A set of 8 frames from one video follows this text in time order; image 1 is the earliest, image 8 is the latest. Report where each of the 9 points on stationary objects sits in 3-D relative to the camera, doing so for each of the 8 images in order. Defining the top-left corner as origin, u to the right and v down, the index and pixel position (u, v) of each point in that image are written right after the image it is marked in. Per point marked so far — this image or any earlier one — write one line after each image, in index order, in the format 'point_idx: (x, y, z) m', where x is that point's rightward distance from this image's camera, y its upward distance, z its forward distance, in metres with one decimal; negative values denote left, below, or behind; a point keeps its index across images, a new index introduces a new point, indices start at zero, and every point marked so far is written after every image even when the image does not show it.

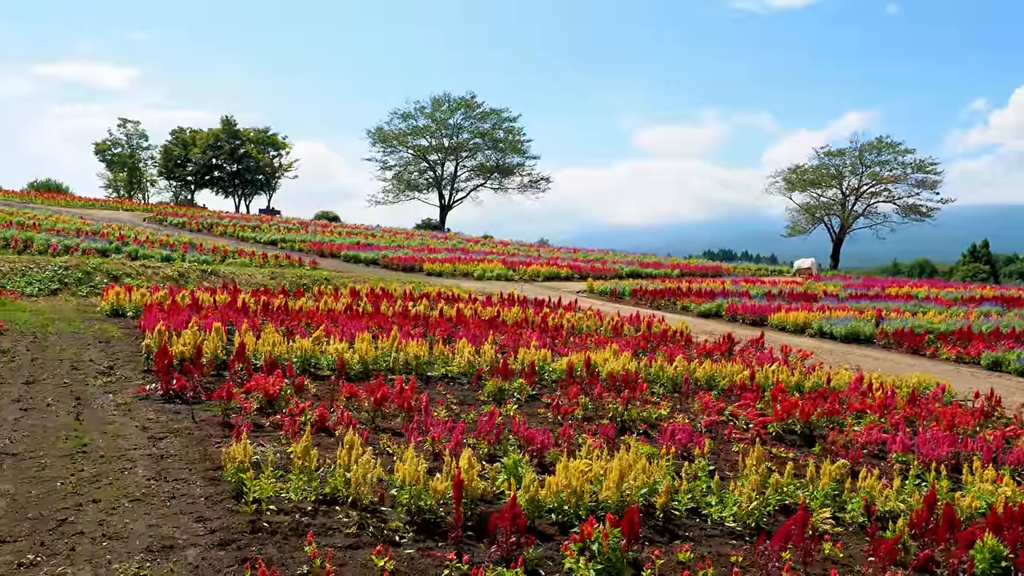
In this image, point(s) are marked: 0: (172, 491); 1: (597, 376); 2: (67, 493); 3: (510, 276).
0: (-1.2, -0.7, +3.5) m
1: (+0.5, -0.6, +6.1) m
2: (-1.5, -0.7, +3.3) m
3: (-0.1, +0.2, +17.4) m
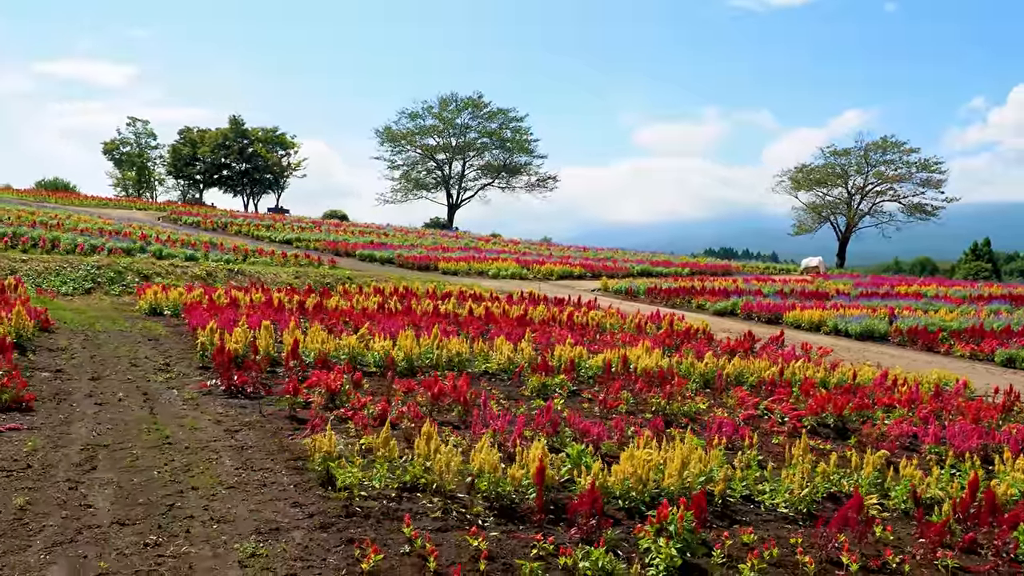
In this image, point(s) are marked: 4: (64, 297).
0: (-0.9, -0.7, +3.7) m
1: (+0.8, -0.5, +6.4) m
2: (-1.2, -0.7, +3.6) m
3: (+0.2, +0.2, +17.6) m
4: (-4.1, 0.0, +9.3) m
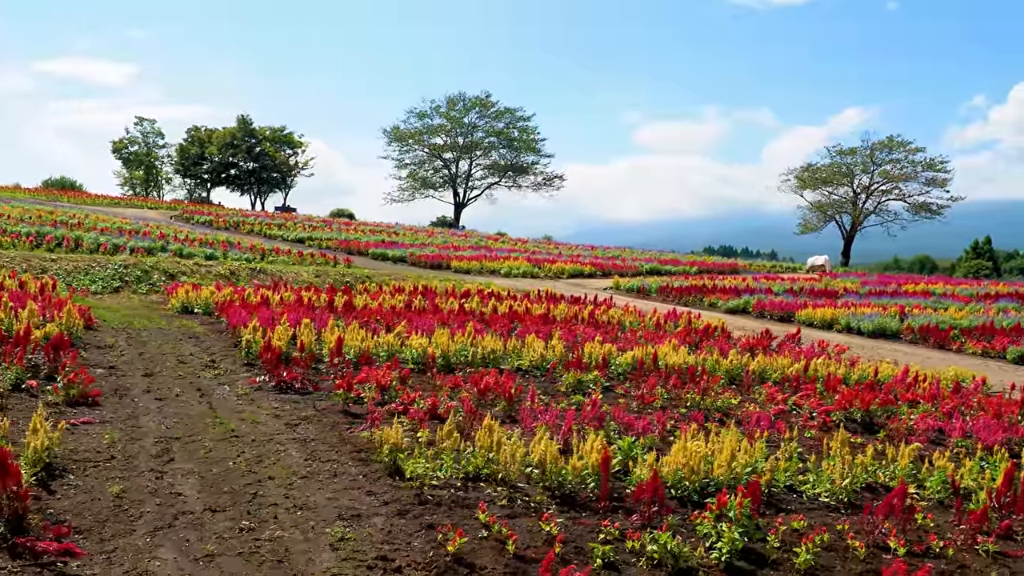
0: (-0.7, -0.7, +3.9) m
1: (+1.0, -0.5, +6.5) m
2: (-1.0, -0.7, +3.8) m
3: (+0.4, +0.3, +17.8) m
4: (-3.9, 0.0, +9.5) m
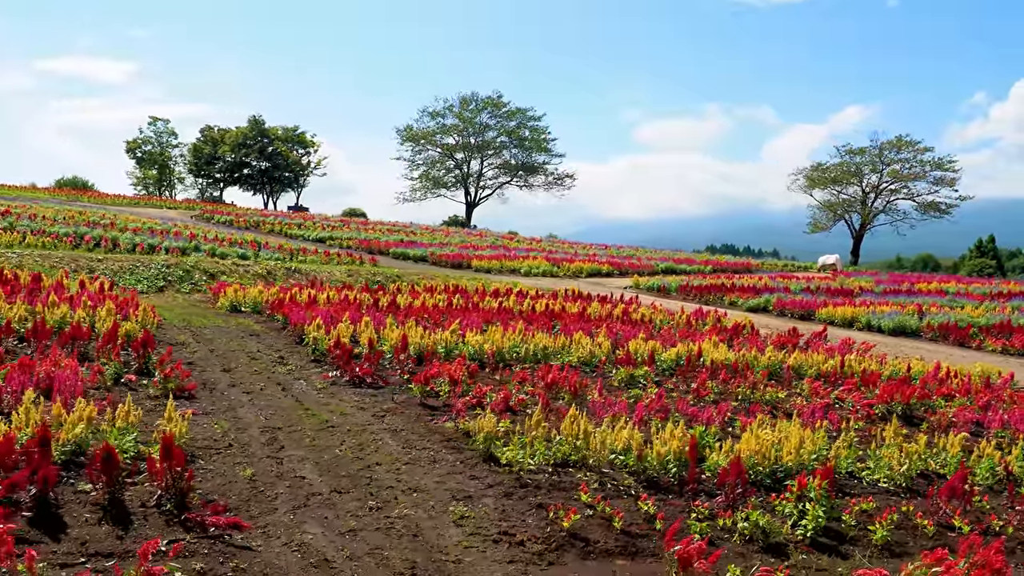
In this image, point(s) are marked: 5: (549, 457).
0: (-0.3, -0.7, +4.2) m
1: (+1.3, -0.5, +6.9) m
2: (-0.6, -0.7, +4.1) m
3: (+0.8, +0.3, +18.1) m
4: (-3.6, 0.0, +9.8) m
5: (+0.2, -0.7, +4.1) m
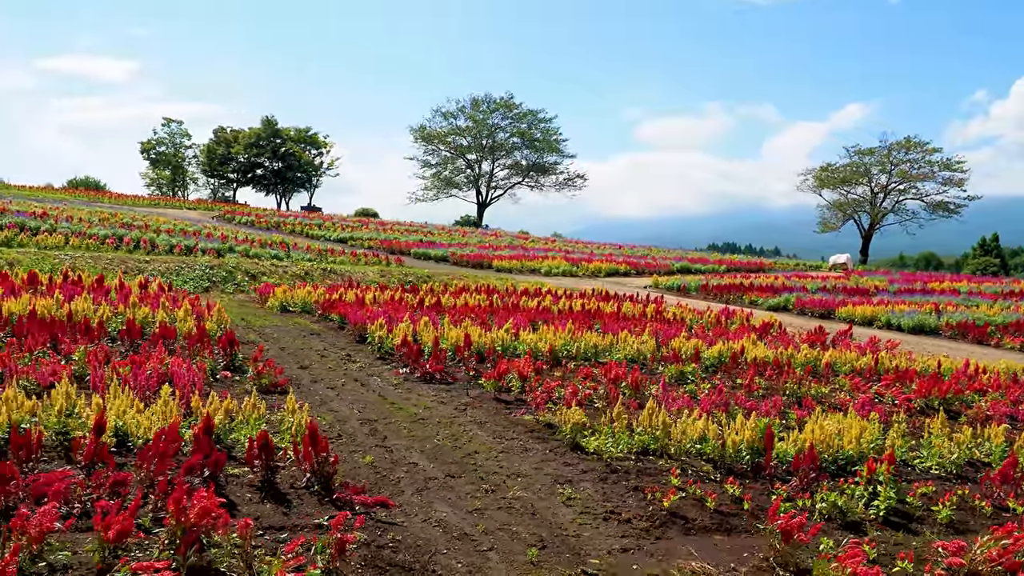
0: (0.0, -0.7, +4.6) m
1: (+1.7, -0.5, +7.2) m
2: (-0.3, -0.7, +4.4) m
3: (+1.2, +0.3, +18.5) m
4: (-3.2, 0.0, +10.1) m
5: (+0.5, -0.7, +4.5) m
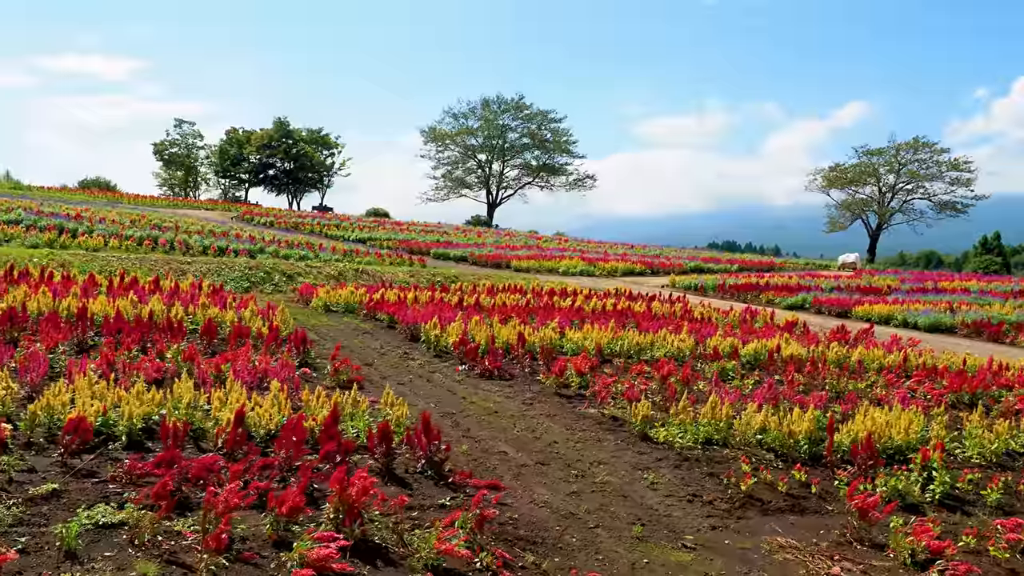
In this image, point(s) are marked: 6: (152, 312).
0: (+0.4, -0.7, +4.9) m
1: (+2.1, -0.6, +7.6) m
2: (+0.1, -0.7, +4.8) m
3: (+1.5, +0.3, +18.9) m
4: (-2.8, 0.0, +10.5) m
5: (+0.9, -0.7, +4.8) m
6: (-2.5, -0.2, +6.8) m
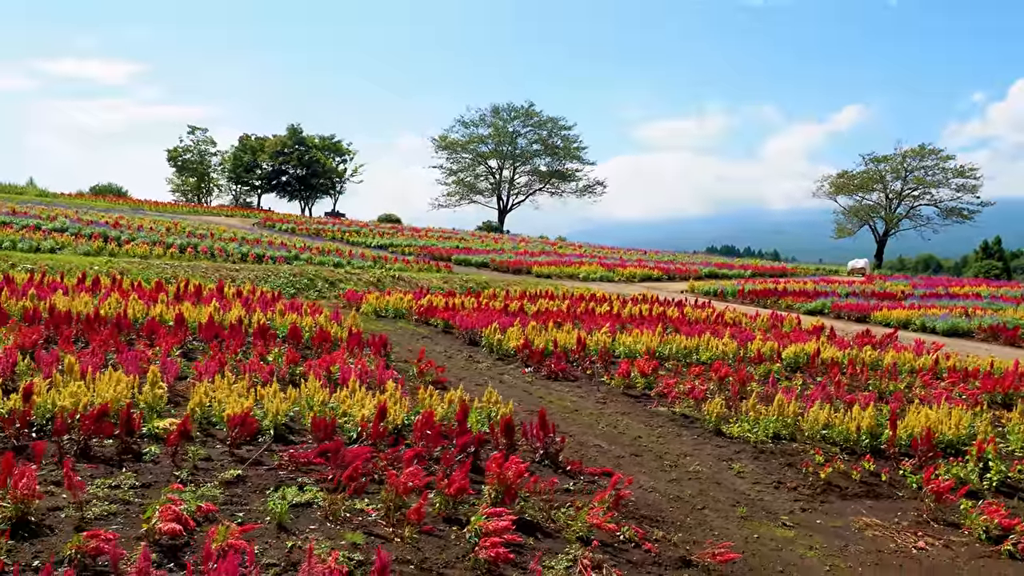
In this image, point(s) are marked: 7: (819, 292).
0: (+0.9, -0.8, +5.4) m
1: (+2.5, -0.6, +8.0) m
2: (+0.6, -0.8, +5.2) m
3: (+1.9, +0.2, +19.3) m
4: (-2.4, -0.1, +10.9) m
5: (+1.4, -0.8, +5.3) m
6: (-2.0, -0.2, +7.3) m
7: (+5.4, -0.1, +17.7) m
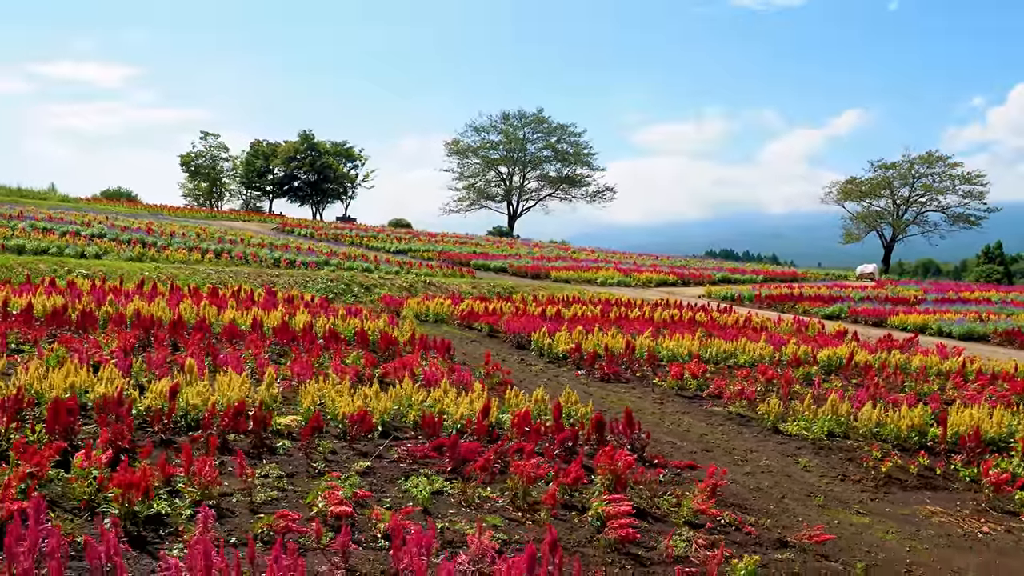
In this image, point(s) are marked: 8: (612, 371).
0: (+1.3, -0.8, +5.8) m
1: (+3.0, -0.7, +8.4) m
2: (+1.0, -0.8, +5.6) m
3: (+2.3, +0.1, +19.7) m
4: (-2.0, -0.2, +11.3) m
5: (+1.8, -0.8, +5.7) m
6: (-1.6, -0.3, +7.6) m
7: (+5.8, -0.2, +18.1) m
8: (+0.7, -0.6, +7.4) m
